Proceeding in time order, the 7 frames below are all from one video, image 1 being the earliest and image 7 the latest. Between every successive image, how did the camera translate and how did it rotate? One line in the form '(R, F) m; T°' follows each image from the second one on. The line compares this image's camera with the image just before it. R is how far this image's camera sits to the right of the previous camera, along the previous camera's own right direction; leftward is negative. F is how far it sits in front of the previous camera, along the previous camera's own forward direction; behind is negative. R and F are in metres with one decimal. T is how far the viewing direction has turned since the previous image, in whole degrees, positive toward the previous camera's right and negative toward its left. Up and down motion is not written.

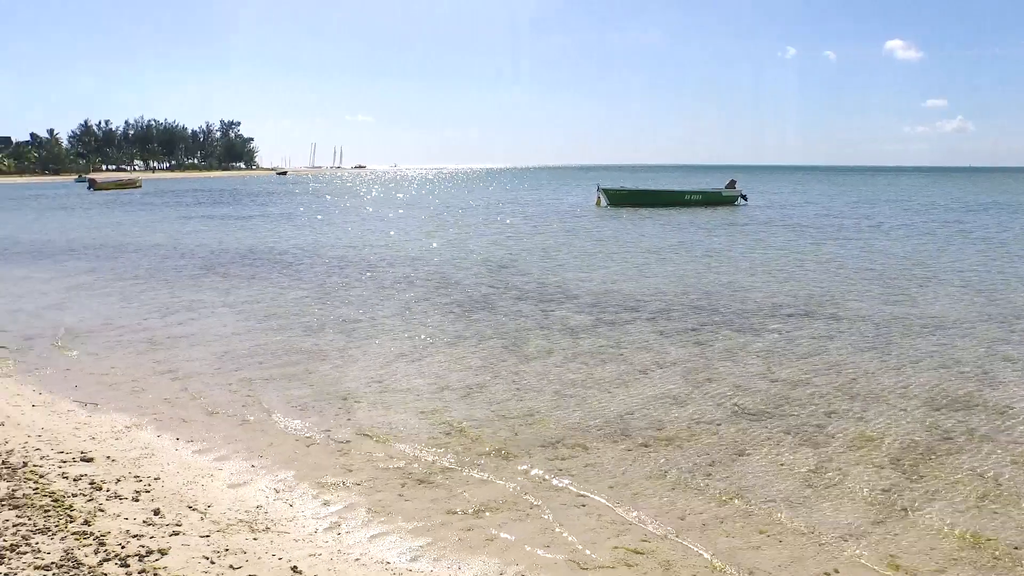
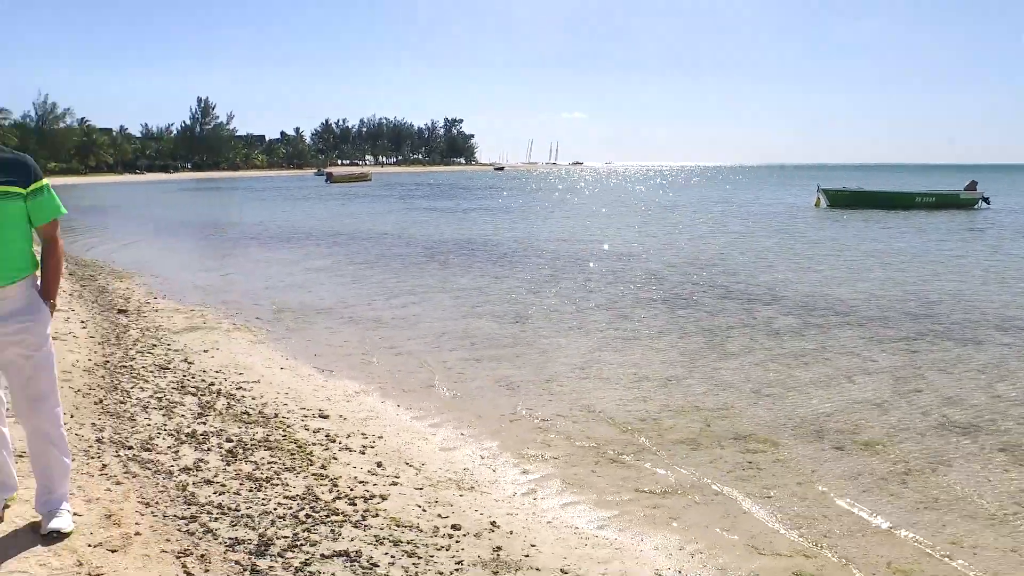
(+0.1, -0.3) m; -14°
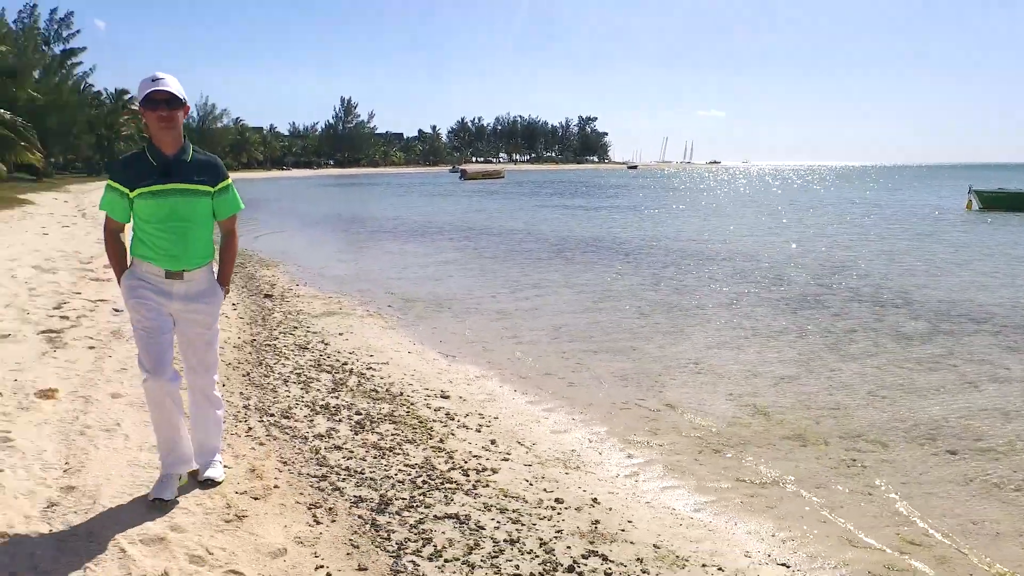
(+0.1, -0.2) m; -9°
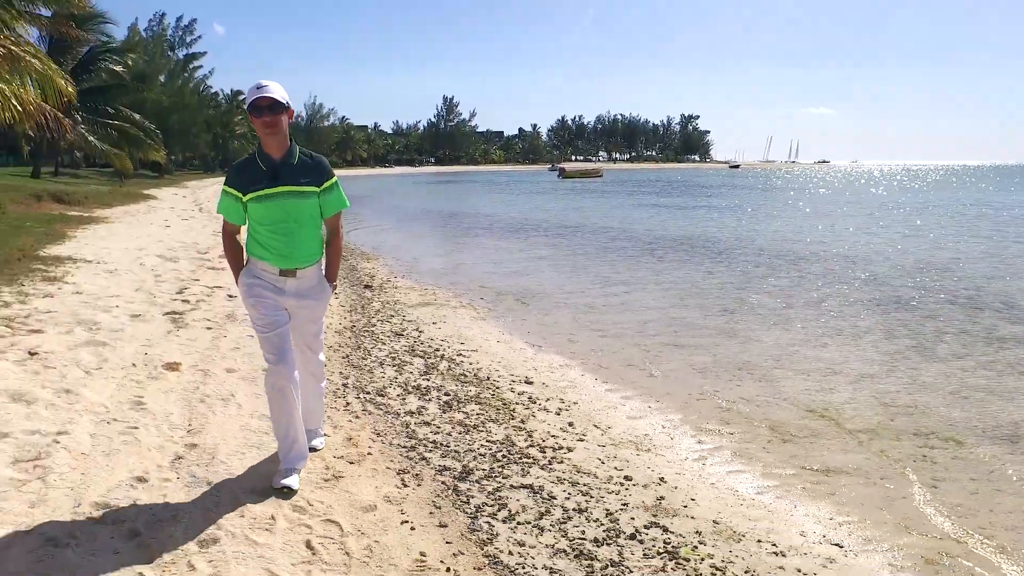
(+0.1, -0.3) m; -6°
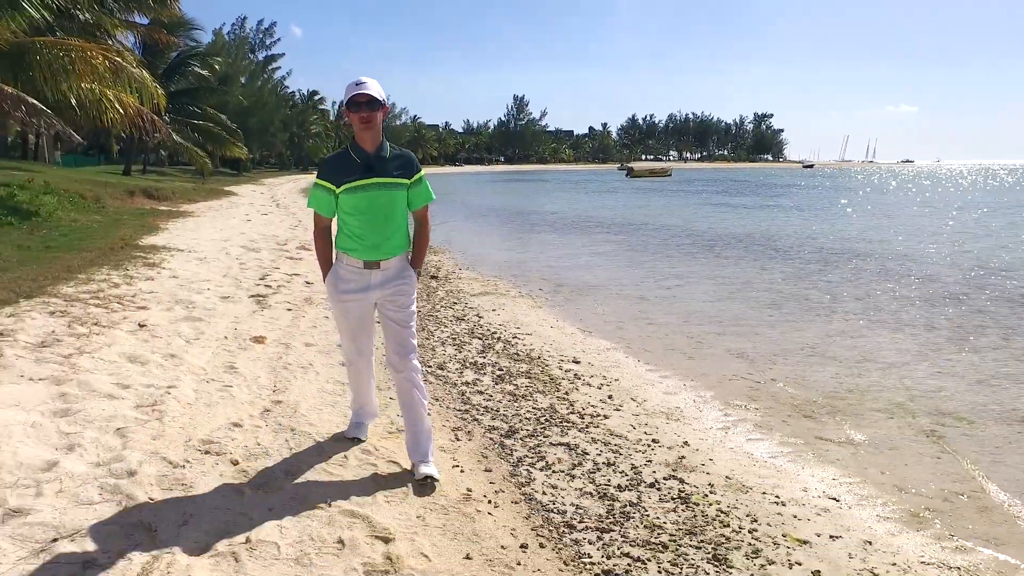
(+0.1, -0.6) m; -4°
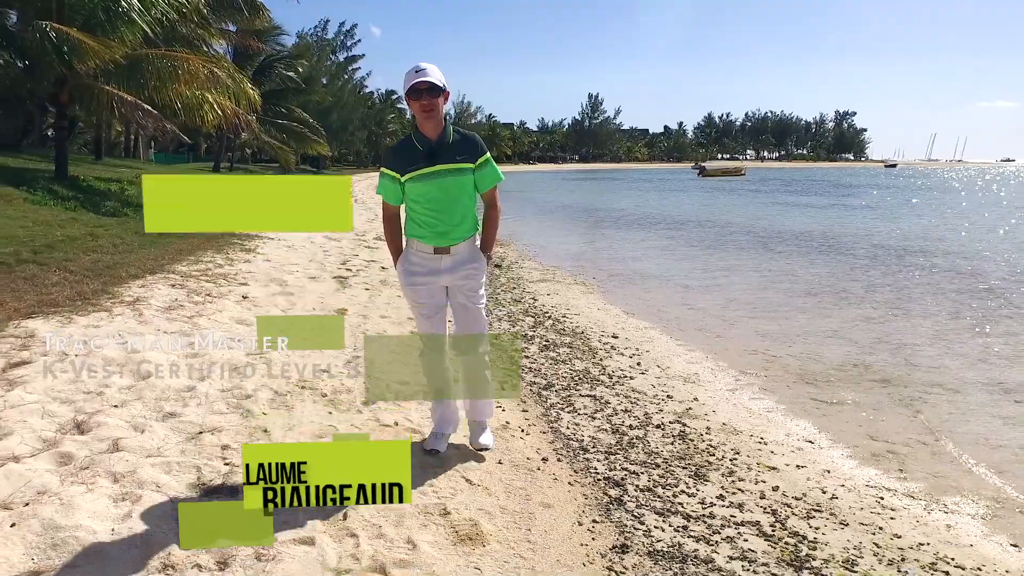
(+0.2, -0.9) m; -5°
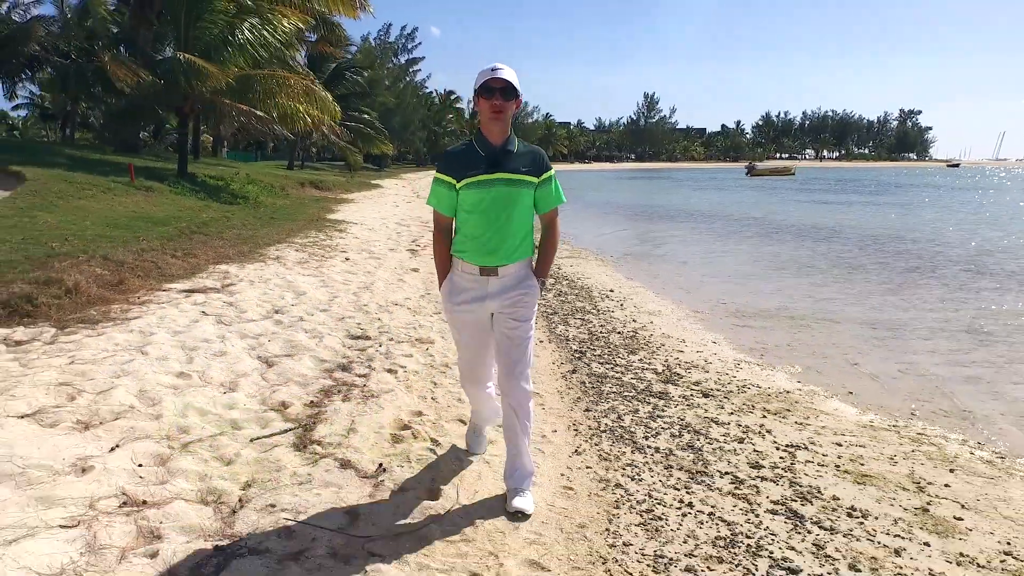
(+0.4, -2.8) m; -4°
